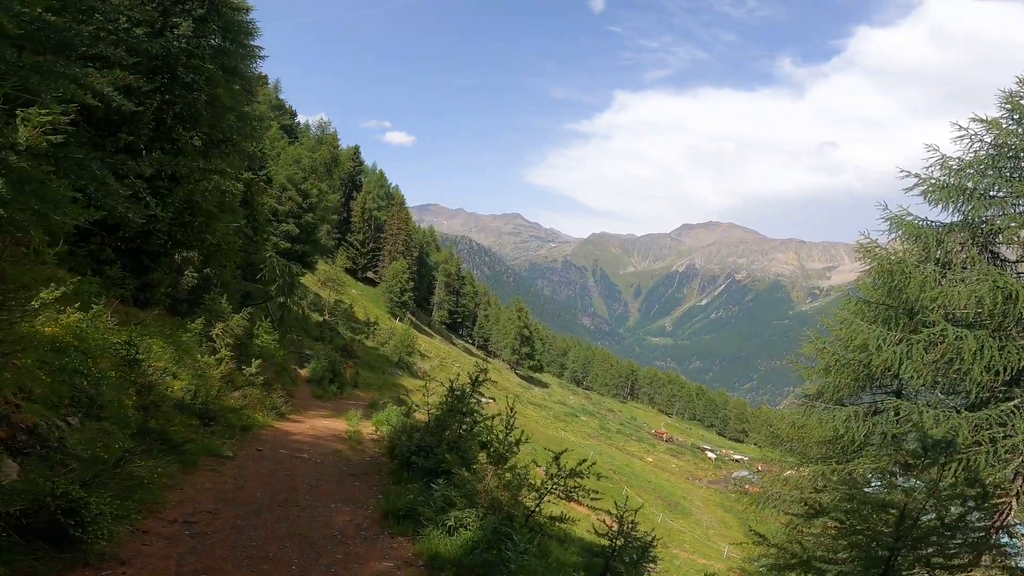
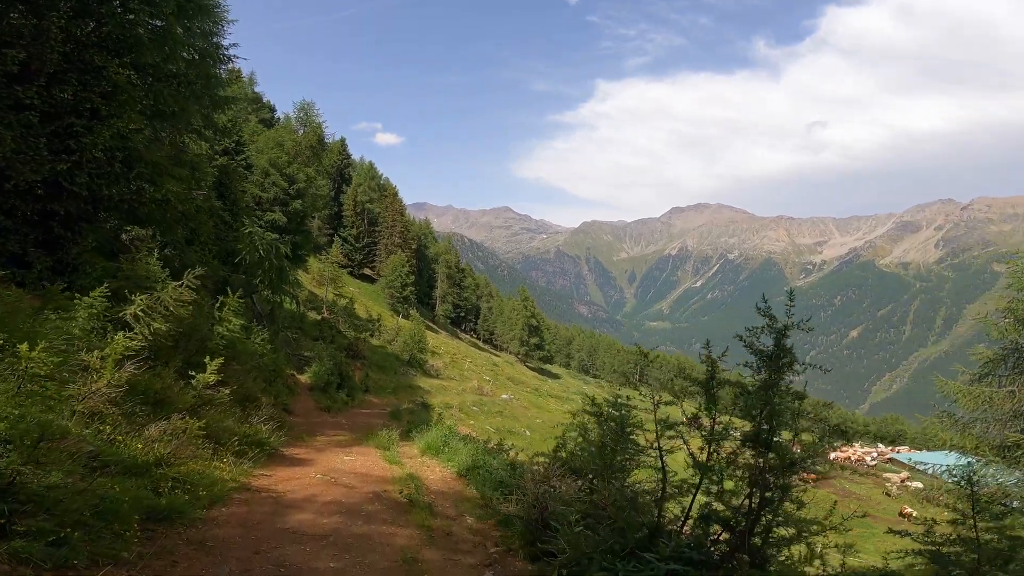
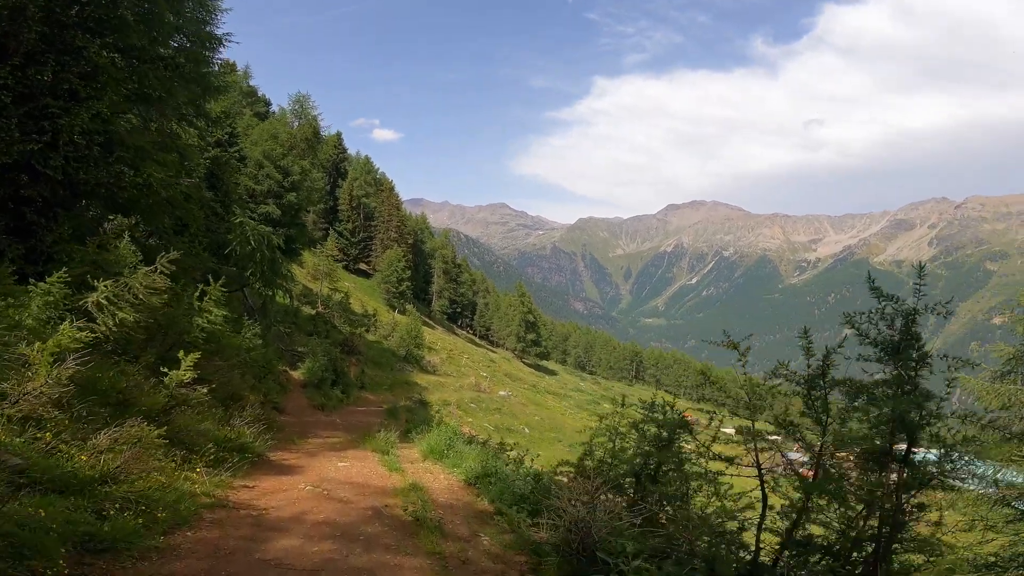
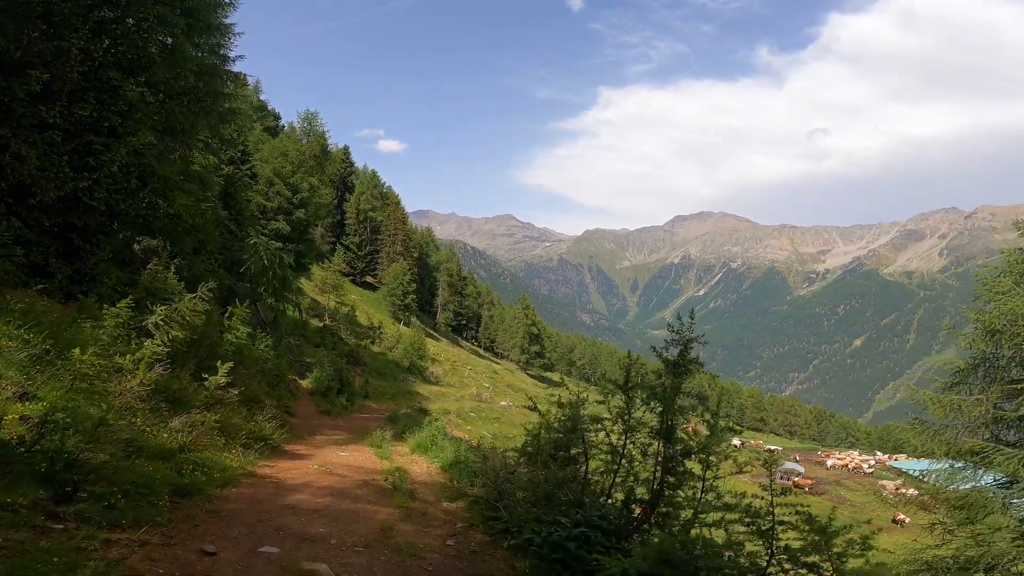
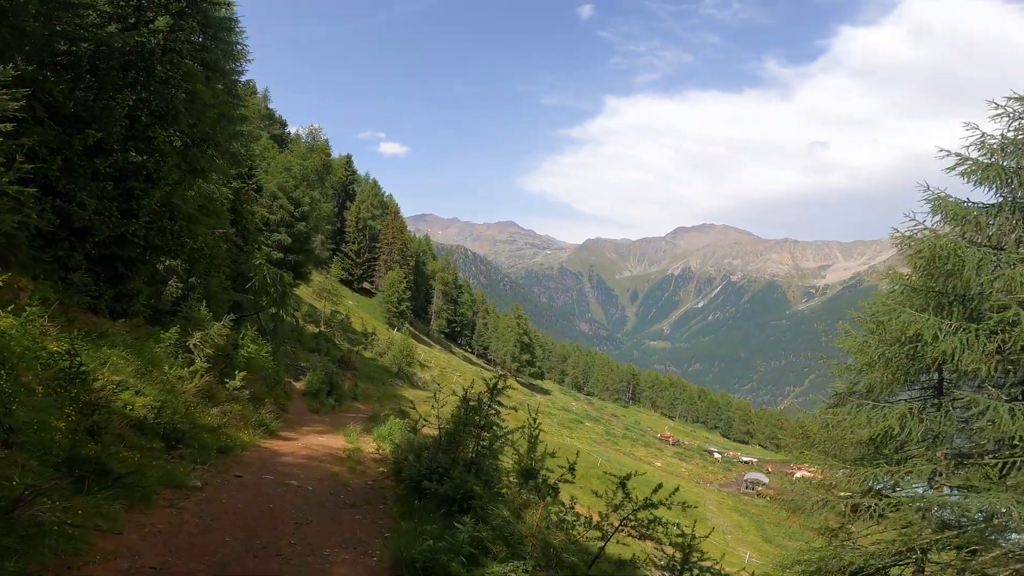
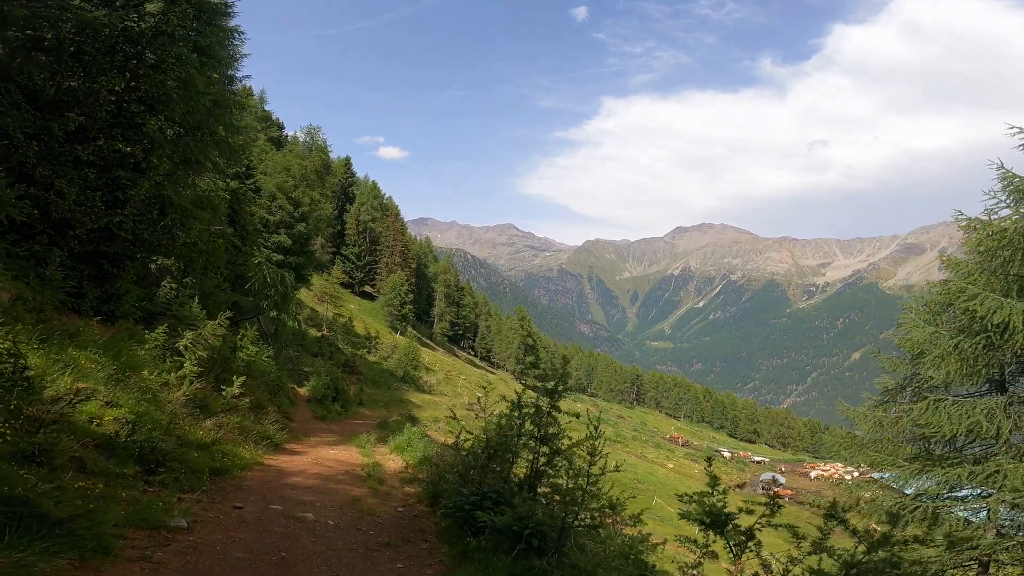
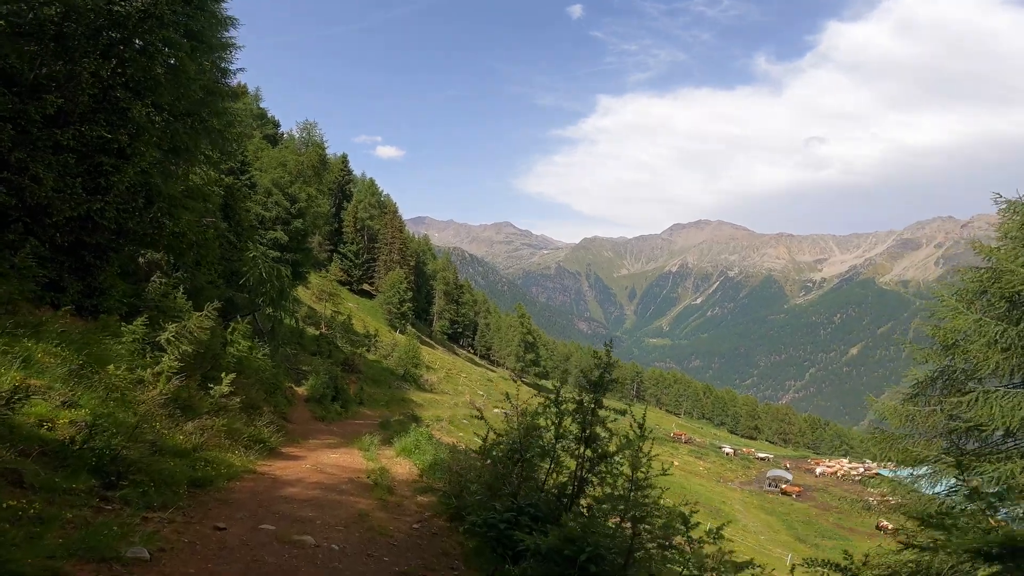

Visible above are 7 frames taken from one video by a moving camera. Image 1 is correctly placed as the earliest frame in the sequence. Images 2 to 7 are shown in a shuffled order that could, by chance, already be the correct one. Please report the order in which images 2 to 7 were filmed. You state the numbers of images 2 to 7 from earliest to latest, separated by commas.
5, 6, 7, 4, 2, 3
